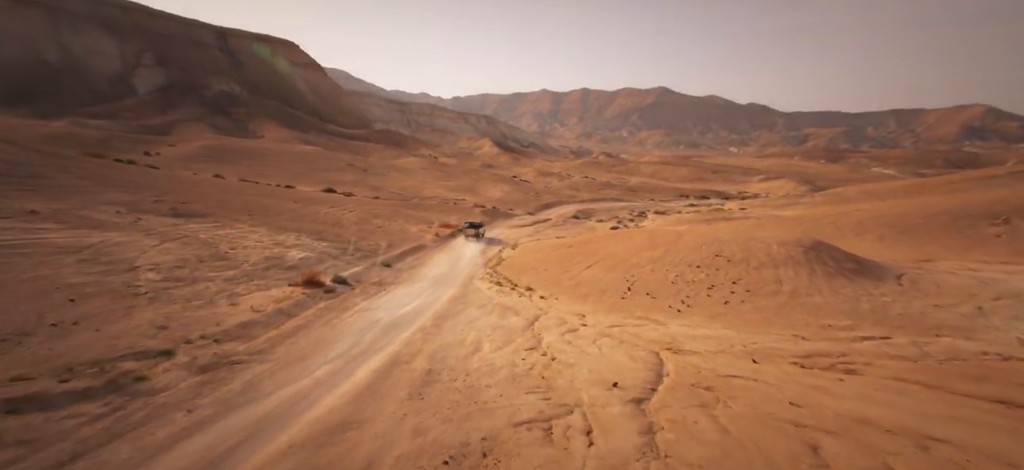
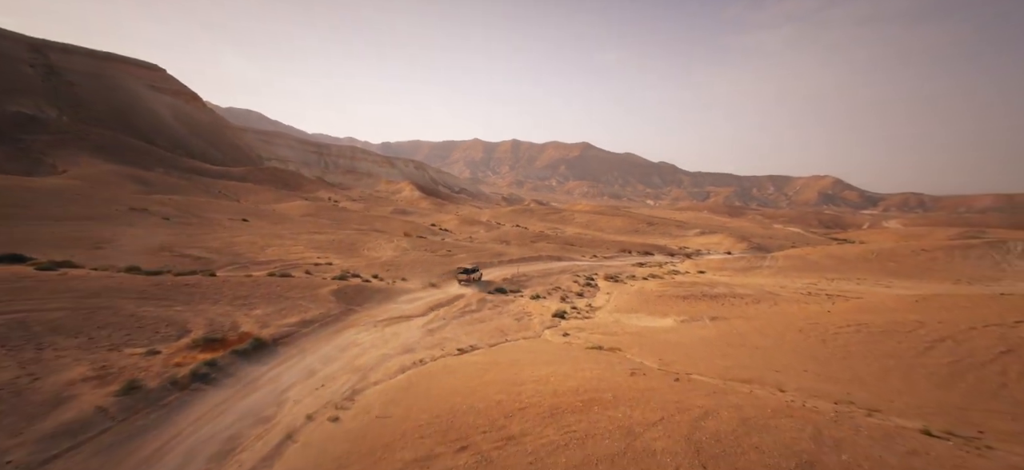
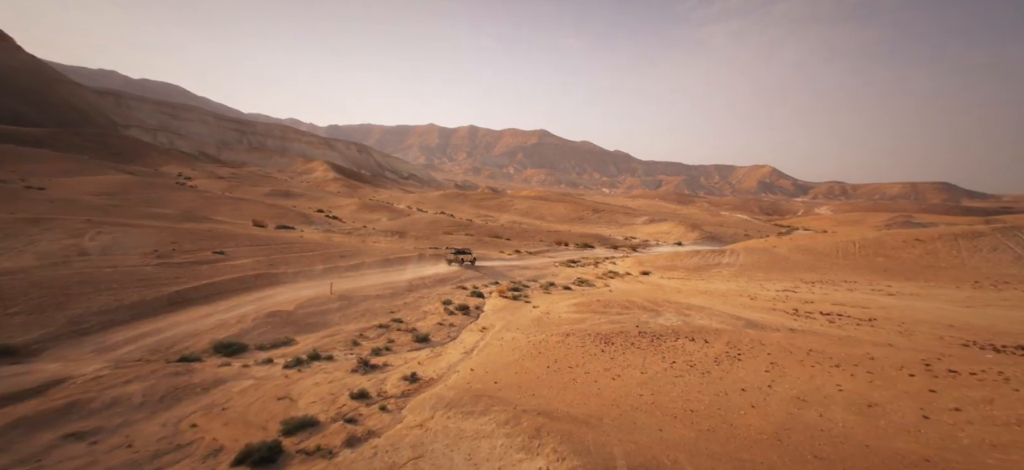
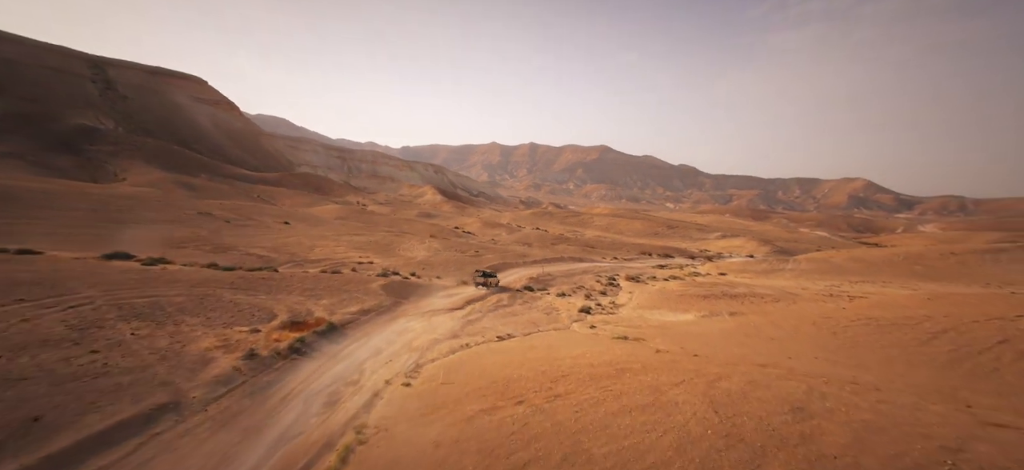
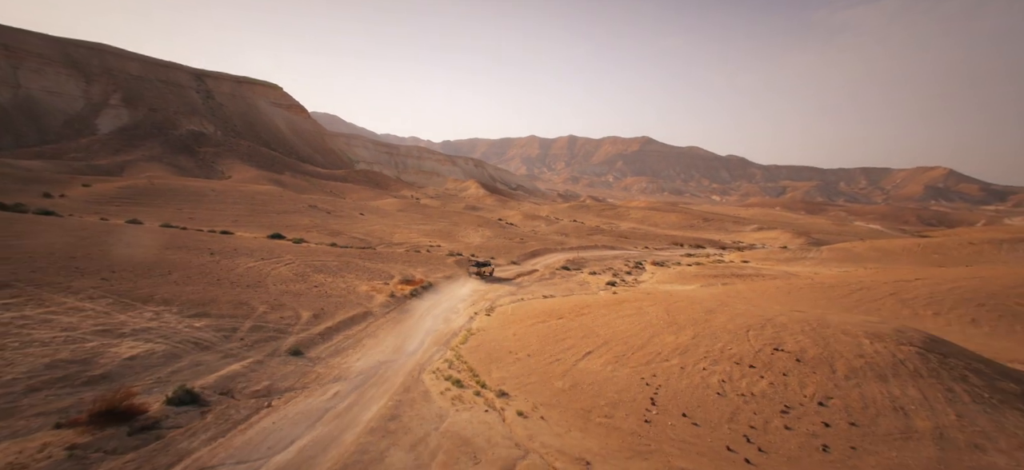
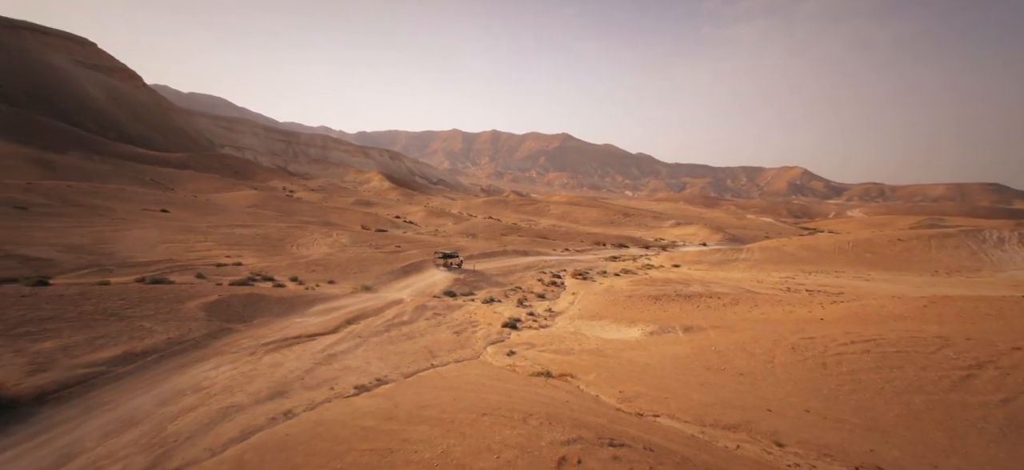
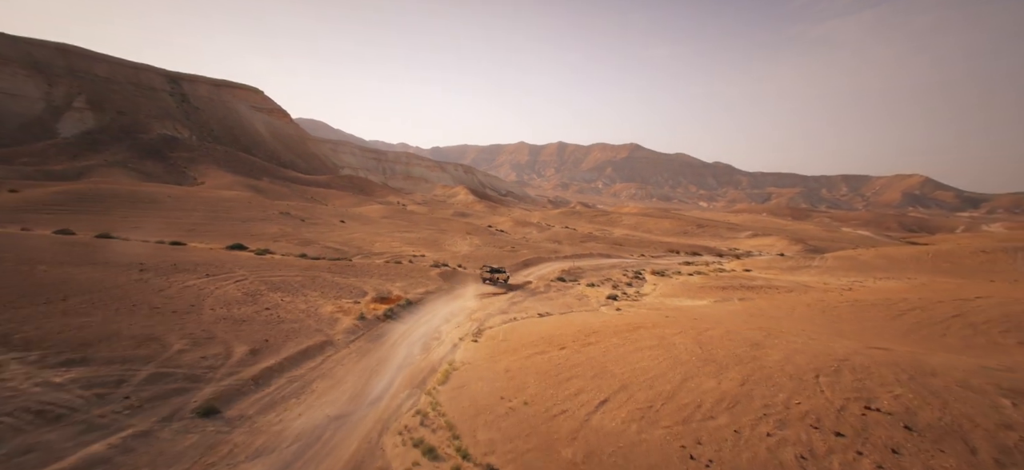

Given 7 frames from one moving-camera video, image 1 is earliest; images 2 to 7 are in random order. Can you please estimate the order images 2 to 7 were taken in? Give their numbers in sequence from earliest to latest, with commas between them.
5, 7, 4, 2, 6, 3
